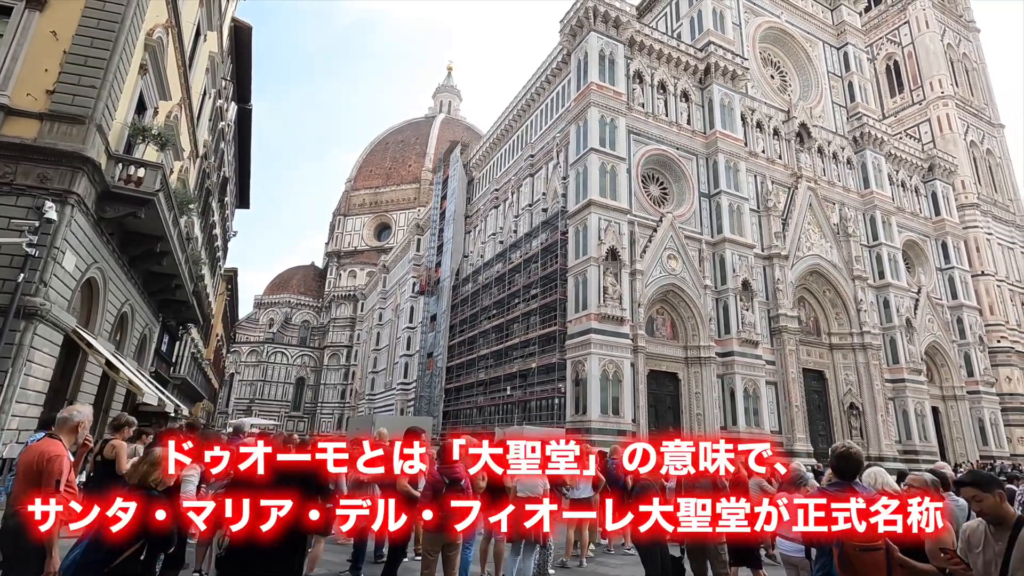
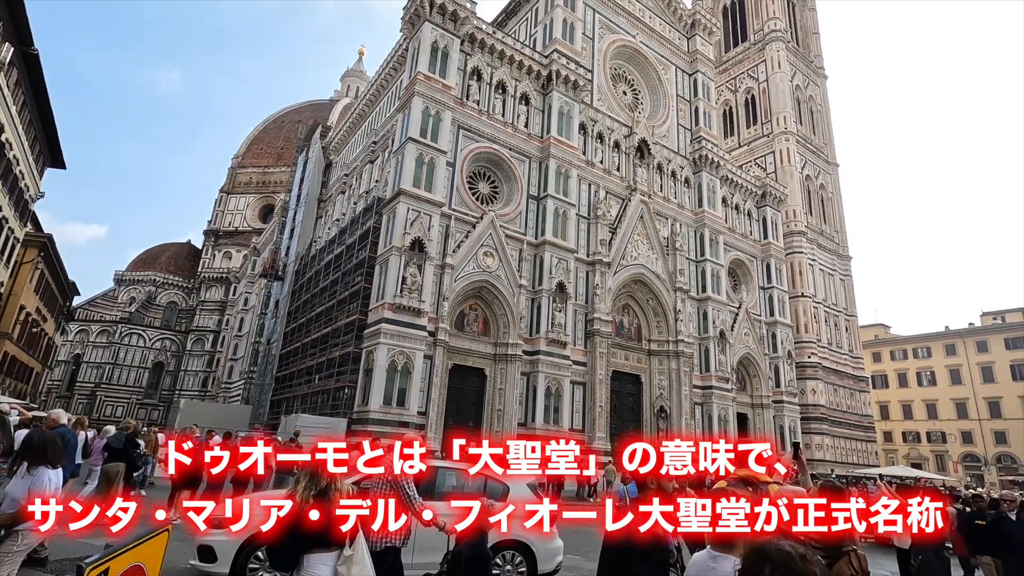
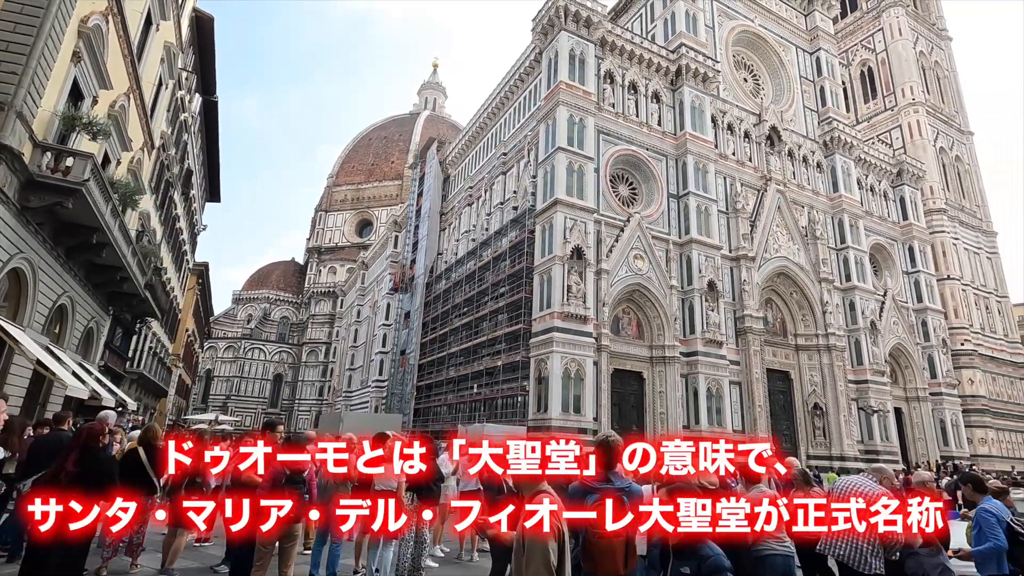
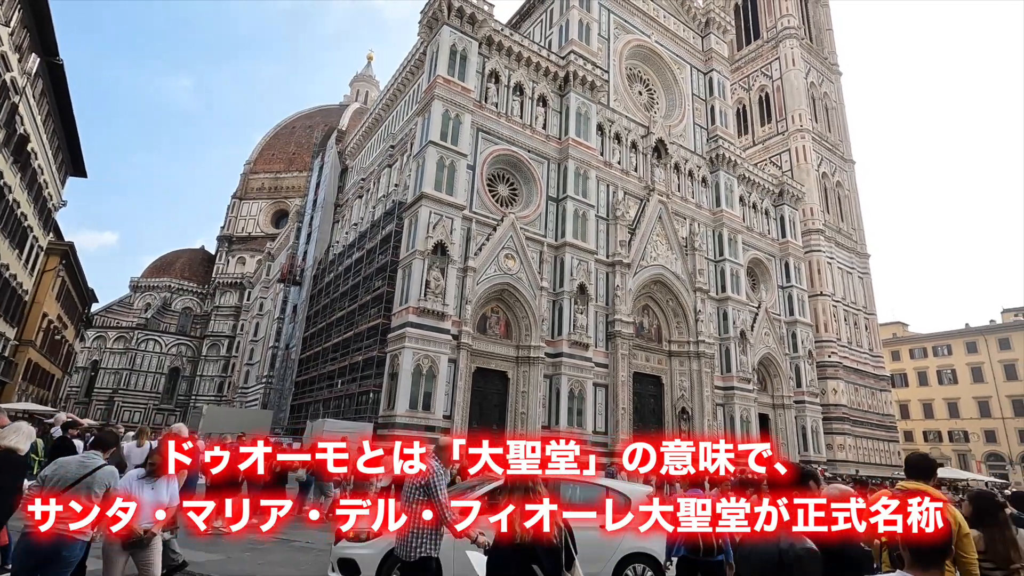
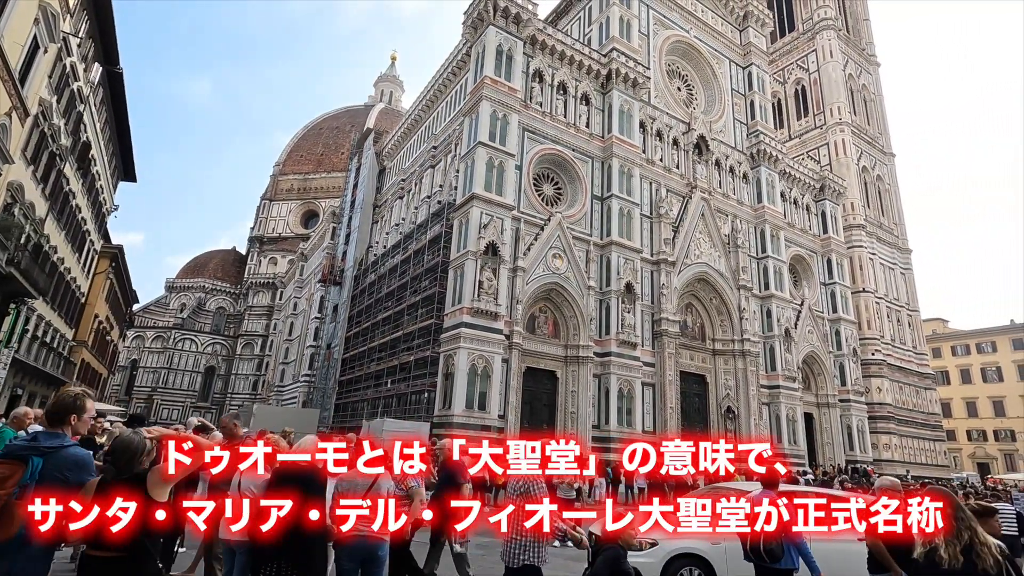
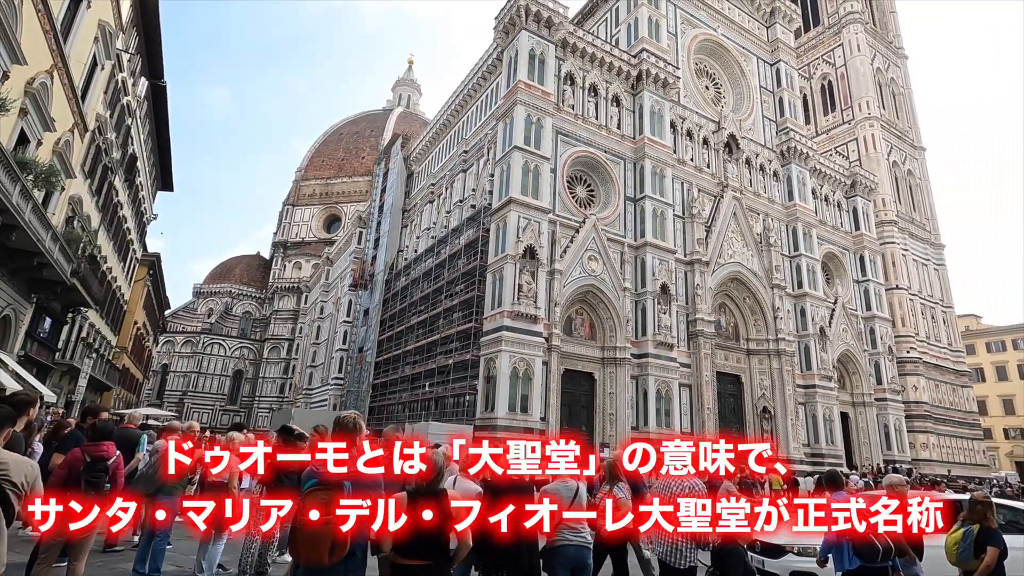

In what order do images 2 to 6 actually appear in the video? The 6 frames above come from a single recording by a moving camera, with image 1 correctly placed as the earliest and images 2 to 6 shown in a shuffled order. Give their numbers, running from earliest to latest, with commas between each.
3, 6, 5, 4, 2
